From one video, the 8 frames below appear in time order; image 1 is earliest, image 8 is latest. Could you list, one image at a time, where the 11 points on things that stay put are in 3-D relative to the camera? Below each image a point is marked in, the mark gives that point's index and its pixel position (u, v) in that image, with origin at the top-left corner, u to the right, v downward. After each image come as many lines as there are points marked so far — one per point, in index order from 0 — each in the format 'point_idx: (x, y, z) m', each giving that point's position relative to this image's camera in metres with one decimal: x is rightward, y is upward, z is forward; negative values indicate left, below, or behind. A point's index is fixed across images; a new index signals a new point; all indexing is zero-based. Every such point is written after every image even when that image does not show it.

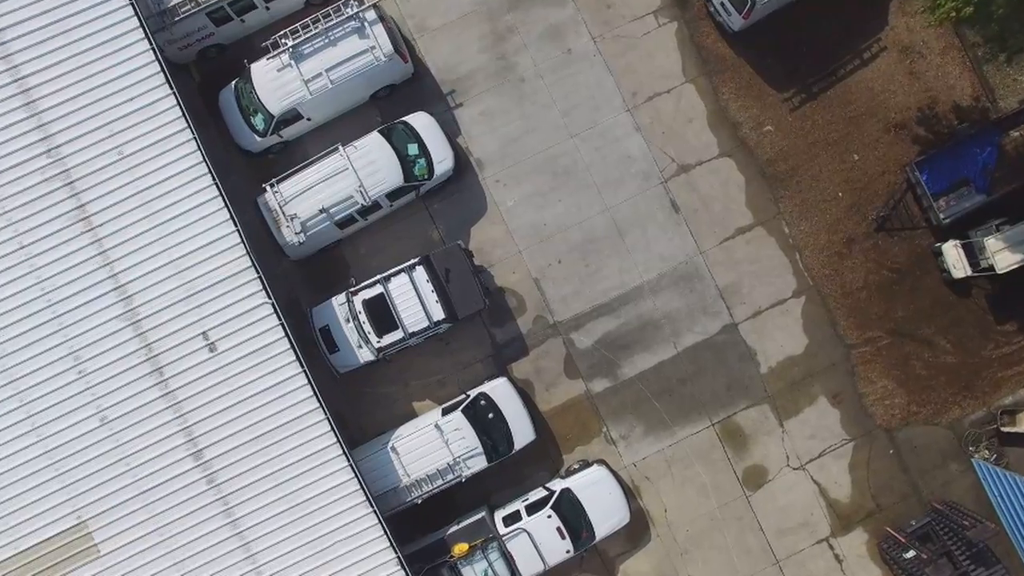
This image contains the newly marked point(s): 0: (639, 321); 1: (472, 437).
0: (+2.6, -0.7, +13.5) m
1: (-0.9, -2.9, +12.6) m
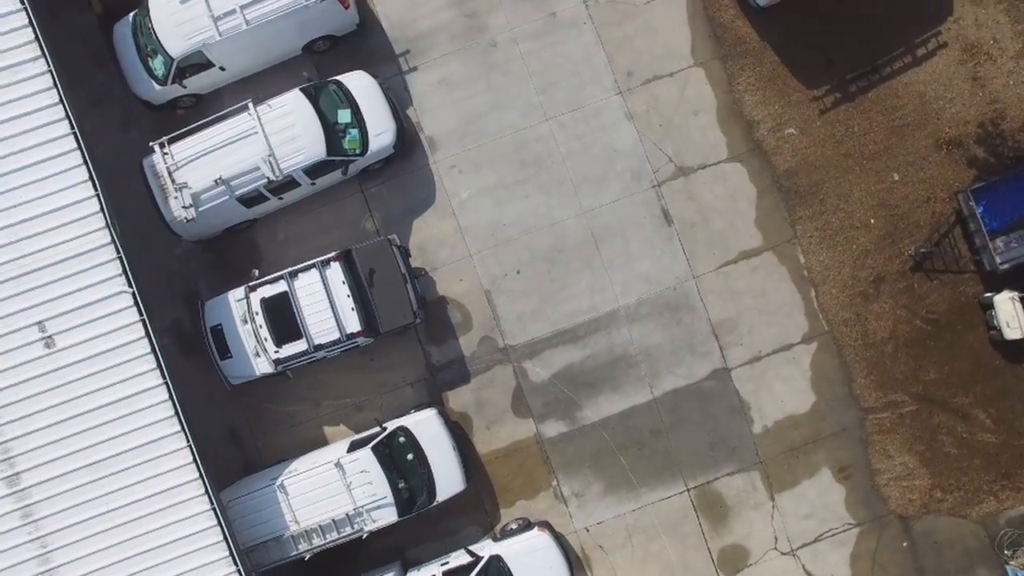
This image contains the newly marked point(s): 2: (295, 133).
0: (+1.6, -1.1, +11.0) m
1: (-2.1, -3.0, +10.1) m
2: (-3.5, +2.4, +10.5) m
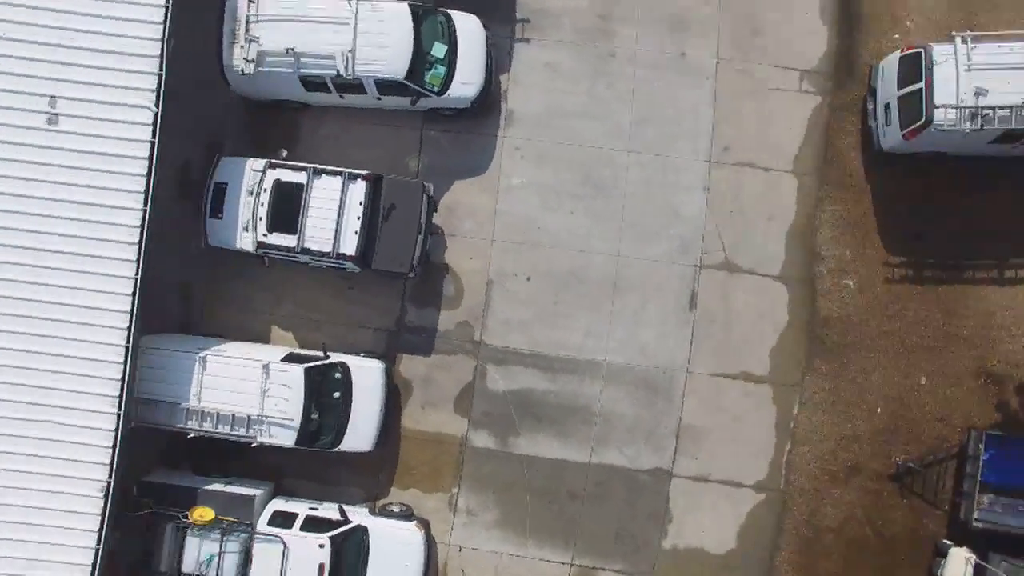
0: (+0.9, -1.8, +10.5) m
1: (-3.3, -1.7, +9.9) m
2: (-2.0, +3.7, +10.1) m
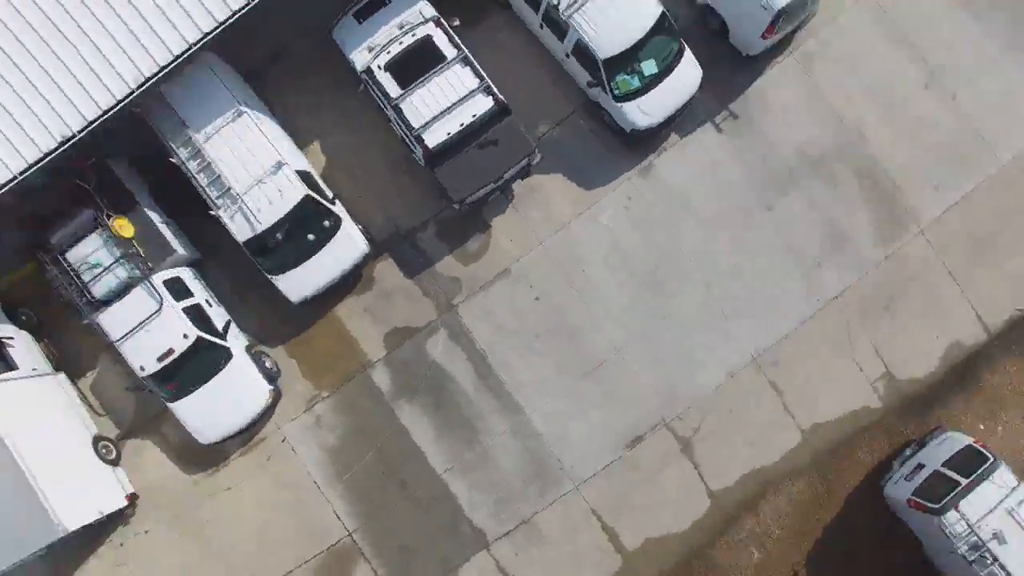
0: (-0.6, -2.0, +10.2) m
1: (-3.5, +1.1, +9.5) m
2: (+1.4, +3.9, +9.5) m
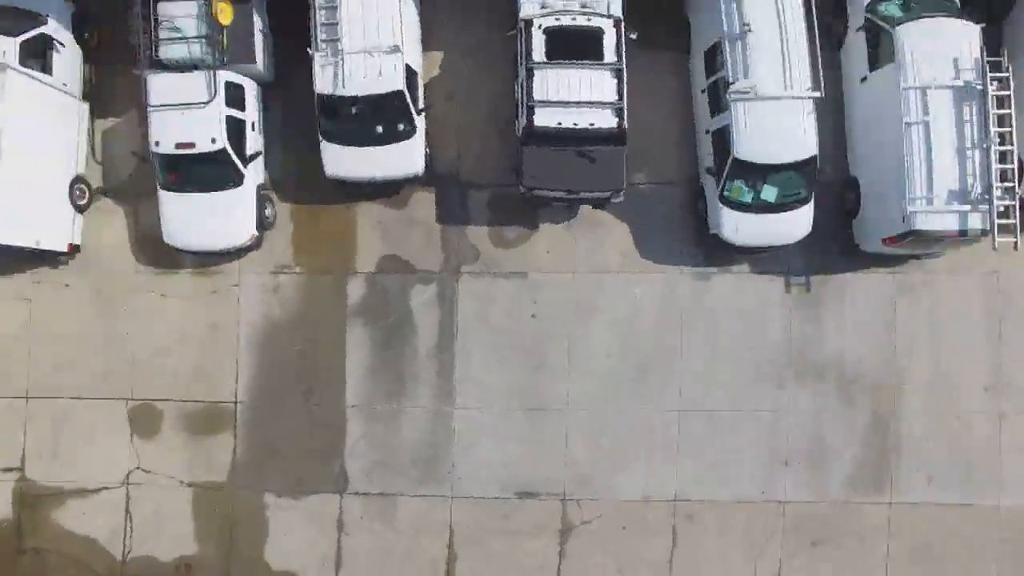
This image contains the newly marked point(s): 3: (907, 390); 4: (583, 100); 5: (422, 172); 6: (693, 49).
0: (-1.6, -1.4, +10.0) m
1: (-2.1, +2.7, +9.1) m
2: (+3.5, +2.1, +9.0) m
3: (+5.9, -1.5, +9.9) m
4: (+1.0, +2.6, +9.3) m
5: (-1.3, +1.7, +9.7) m
6: (+2.7, +3.6, +9.9) m
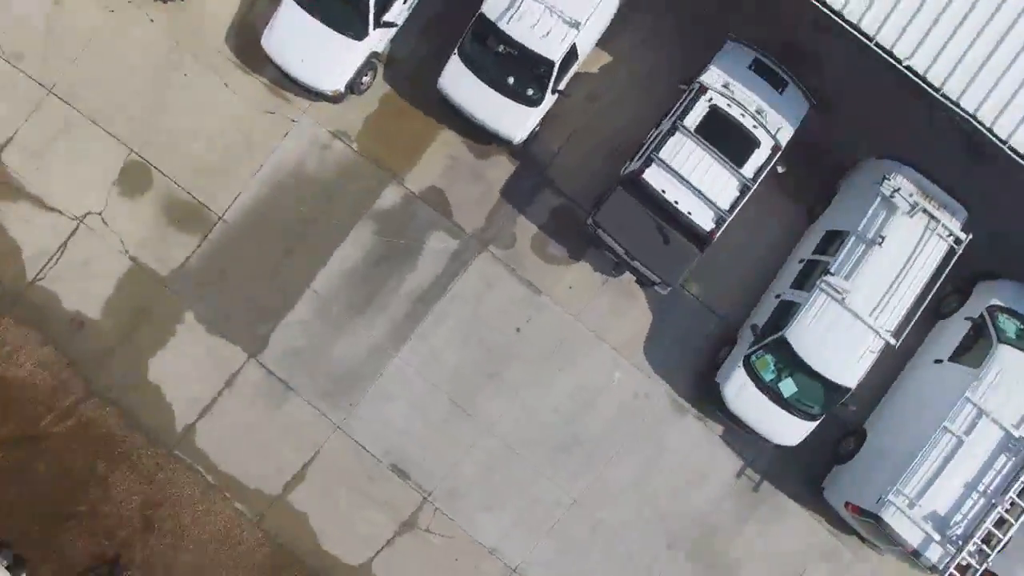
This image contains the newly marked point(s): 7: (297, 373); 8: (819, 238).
0: (-2.0, -0.2, +9.8) m
1: (+0.1, +3.3, +8.6) m
2: (+4.1, -0.6, +8.6) m
3: (+3.8, -5.0, +9.7) m
4: (+2.5, +1.2, +8.8) m
5: (0.0, +2.0, +9.3) m
6: (+4.4, +1.0, +9.4) m
7: (-3.2, -1.3, +10.0) m
8: (+4.2, +0.7, +8.9) m
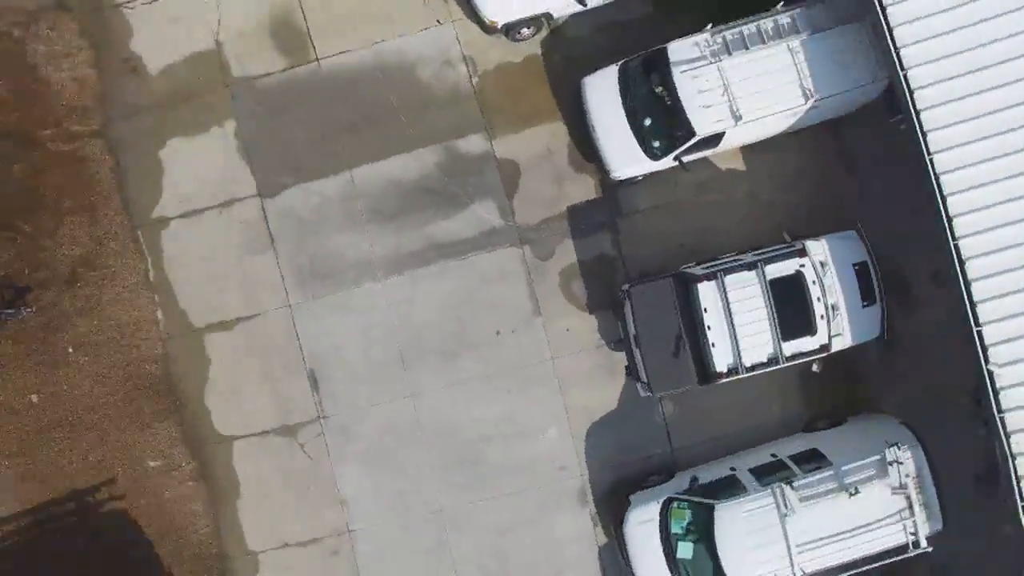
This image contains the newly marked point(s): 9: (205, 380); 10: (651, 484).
0: (-1.7, +0.9, +9.5) m
1: (+2.1, +2.4, +8.2) m
2: (+3.0, -3.1, +8.3) m
3: (+0.2, -6.4, +9.6) m
4: (+2.8, -0.7, +8.5) m
5: (+1.3, +1.4, +8.9) m
6: (+4.2, -2.0, +9.1) m
7: (-3.2, +0.8, +9.7) m
8: (+3.8, -2.1, +8.6) m
9: (-4.4, -1.4, +9.9) m
10: (+1.9, -2.8, +9.2) m
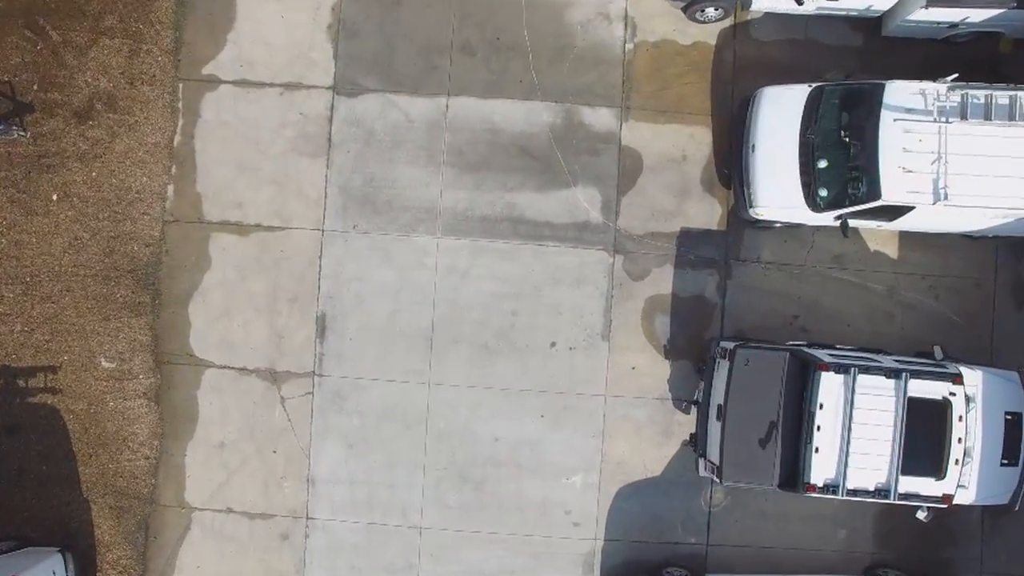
0: (-0.3, +1.2, +7.6) m
1: (+3.8, +1.4, +6.5) m
2: (+2.8, -4.1, +6.7) m
3: (-0.9, -6.3, +7.9) m
4: (+3.5, -1.7, +6.8) m
5: (+2.7, +0.7, +7.2) m
6: (+4.4, -3.4, +7.5) m
7: (-1.8, +1.6, +7.8) m
8: (+4.0, -3.5, +7.0) m
9: (-3.6, -0.1, +7.9) m
10: (+2.0, -3.4, +7.5) m
